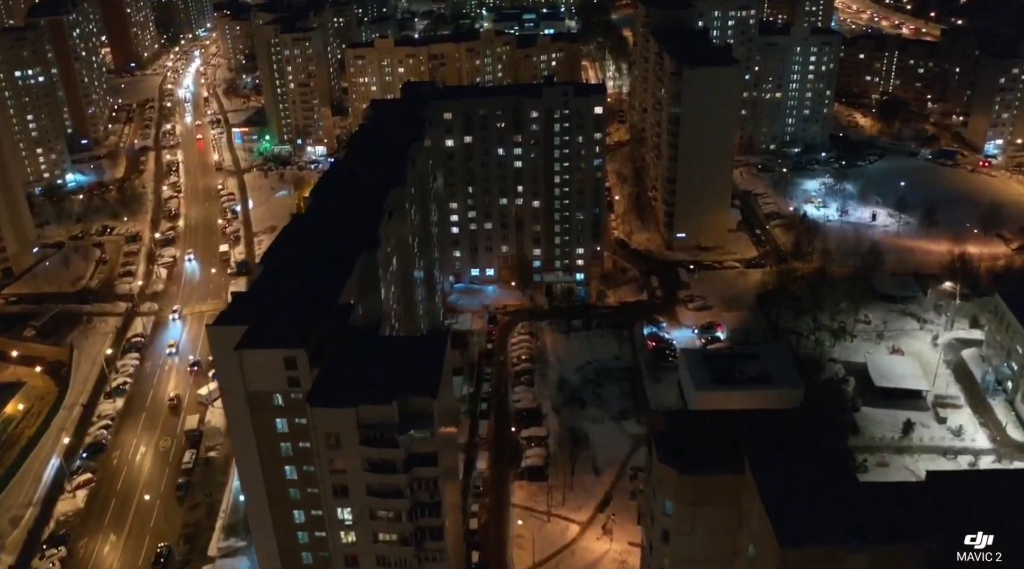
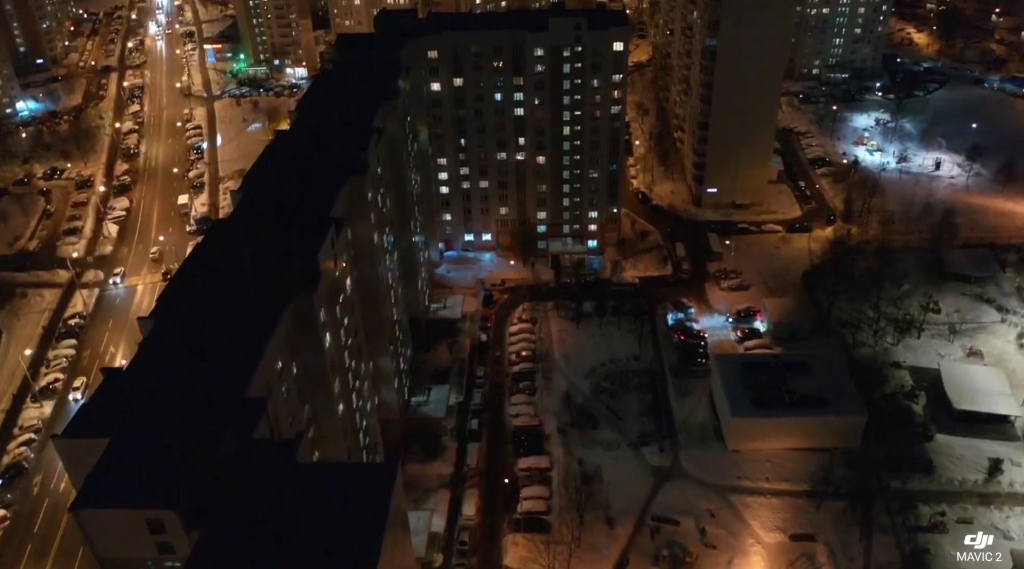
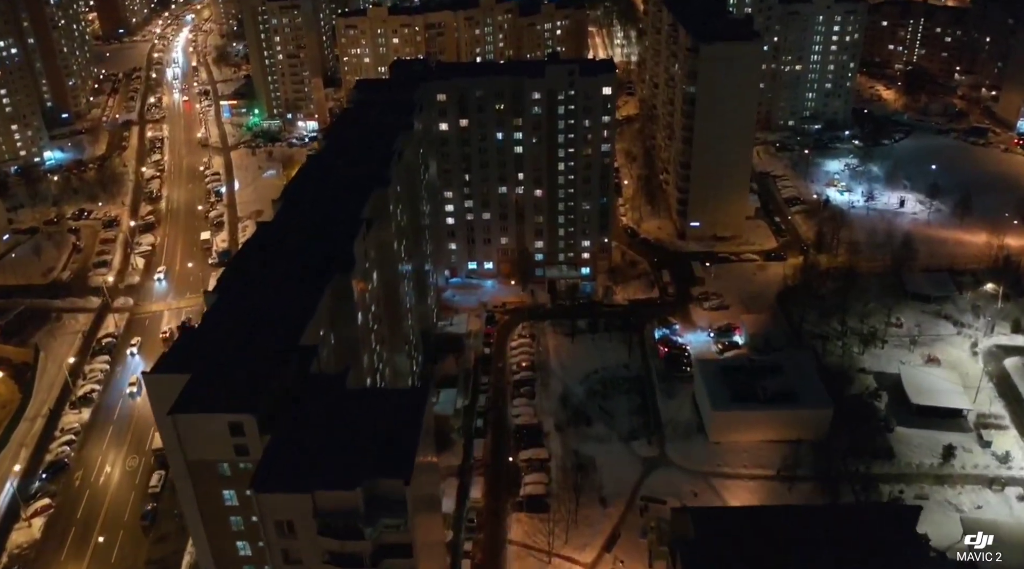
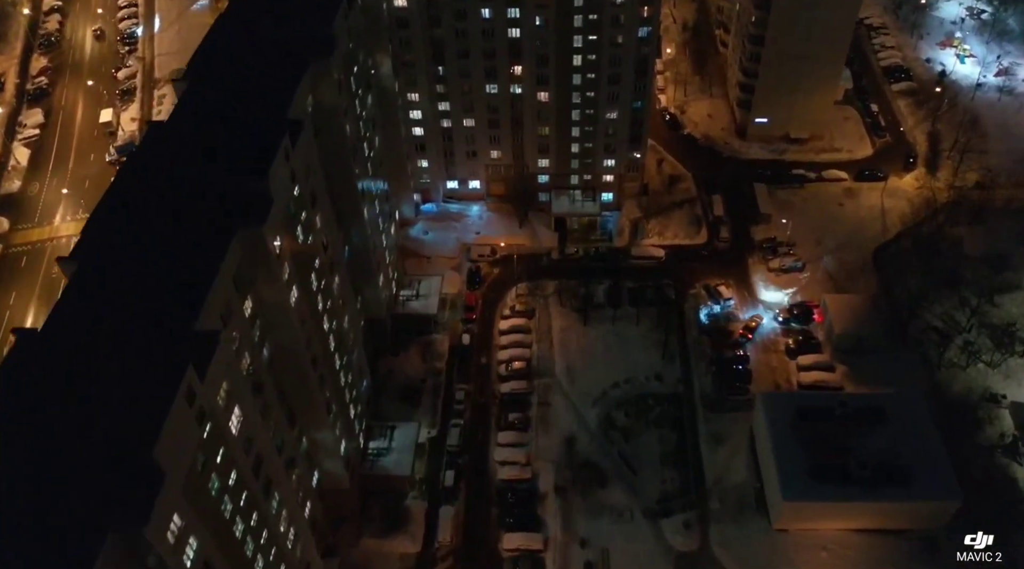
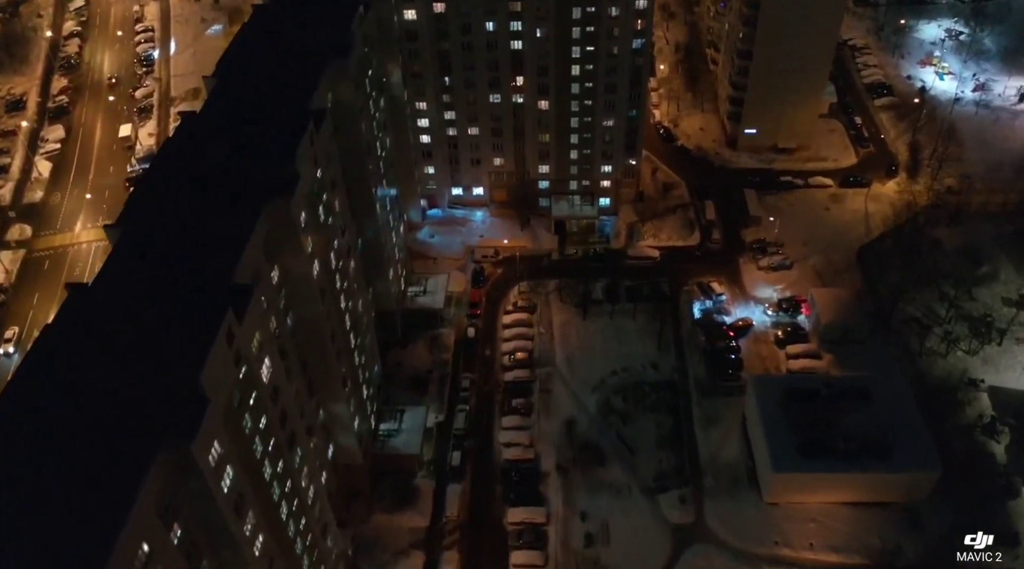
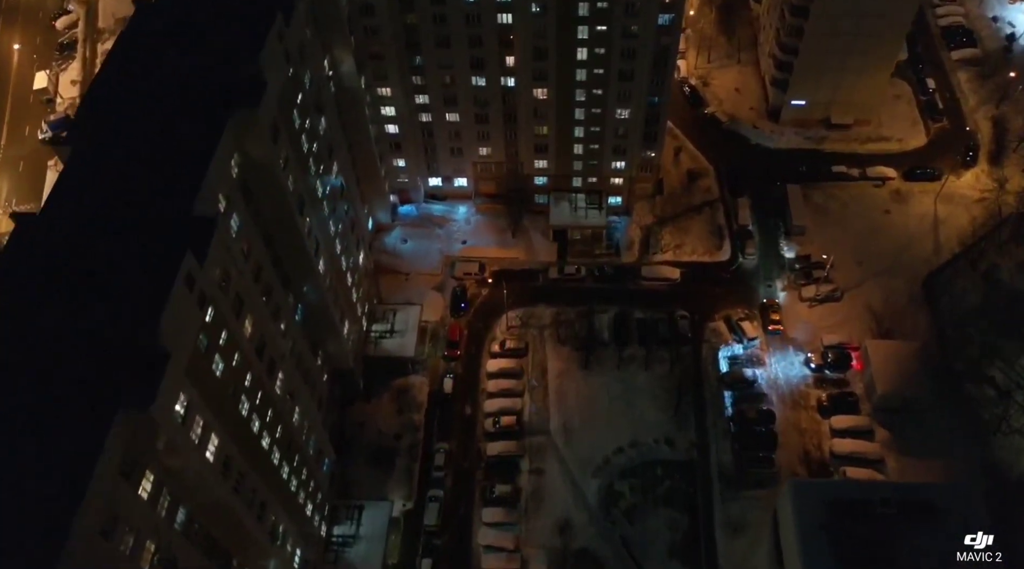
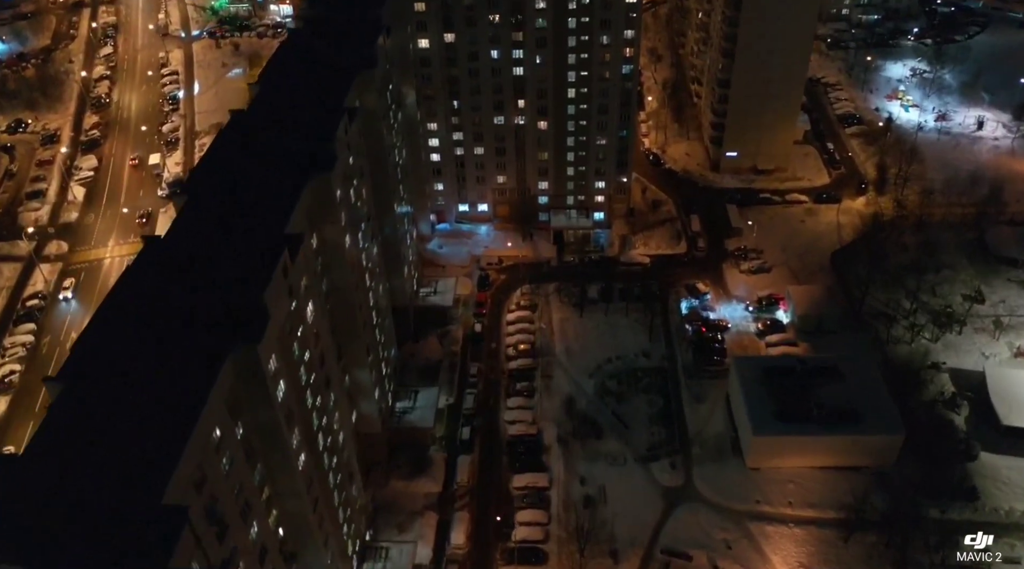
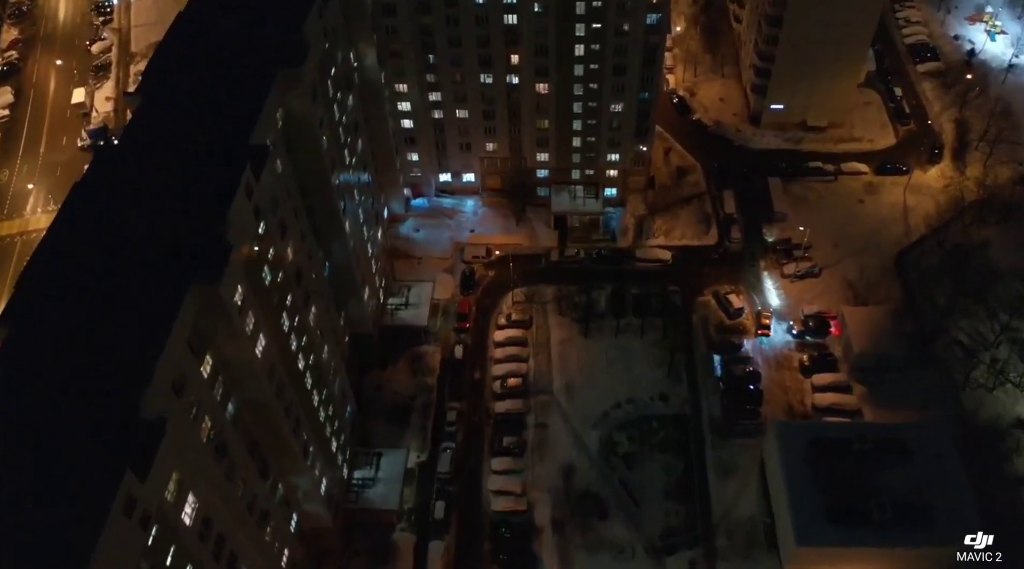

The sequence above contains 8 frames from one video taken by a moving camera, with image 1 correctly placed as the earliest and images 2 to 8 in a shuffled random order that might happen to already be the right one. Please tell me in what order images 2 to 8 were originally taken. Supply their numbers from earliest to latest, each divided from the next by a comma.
3, 2, 7, 5, 4, 8, 6
